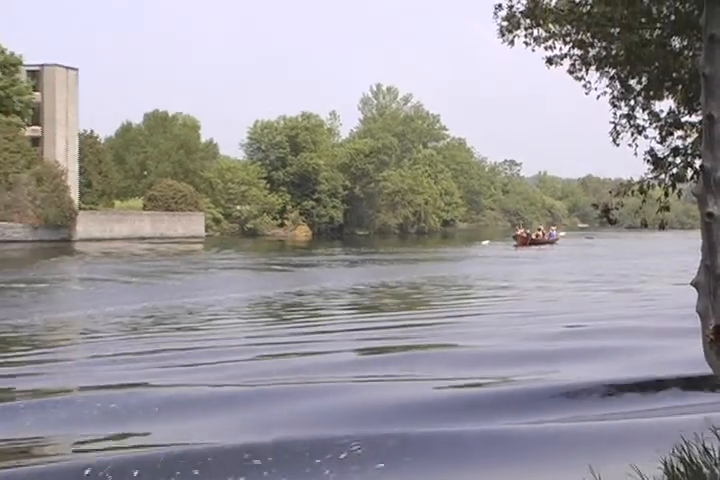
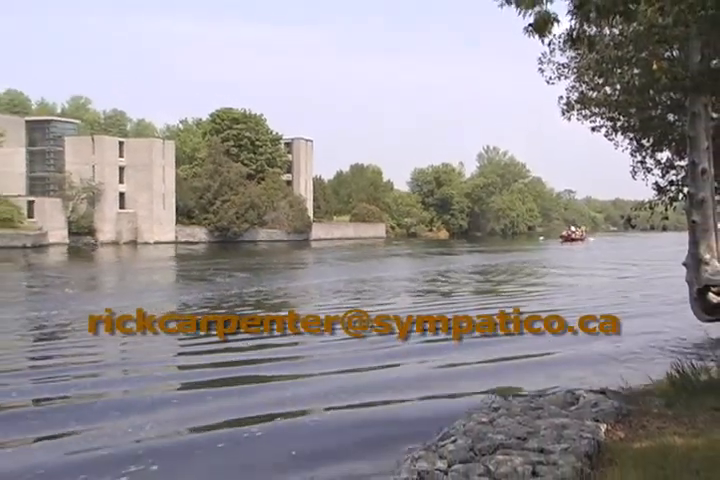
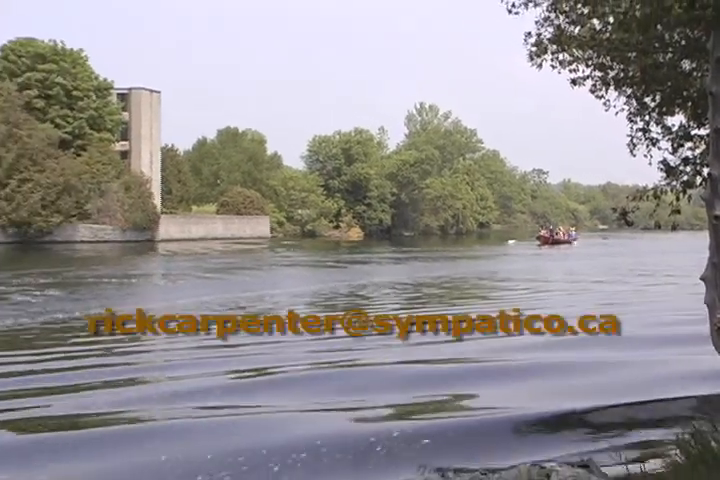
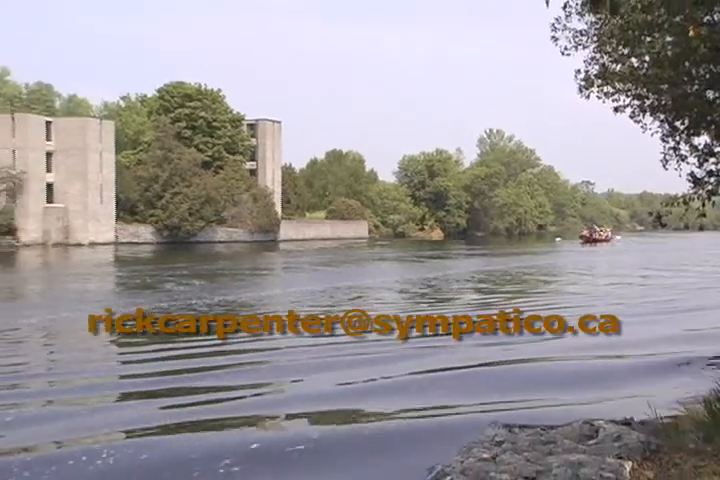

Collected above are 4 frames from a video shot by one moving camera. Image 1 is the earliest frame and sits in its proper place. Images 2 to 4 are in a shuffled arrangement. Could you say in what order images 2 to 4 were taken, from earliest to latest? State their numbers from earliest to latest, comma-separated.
3, 4, 2
